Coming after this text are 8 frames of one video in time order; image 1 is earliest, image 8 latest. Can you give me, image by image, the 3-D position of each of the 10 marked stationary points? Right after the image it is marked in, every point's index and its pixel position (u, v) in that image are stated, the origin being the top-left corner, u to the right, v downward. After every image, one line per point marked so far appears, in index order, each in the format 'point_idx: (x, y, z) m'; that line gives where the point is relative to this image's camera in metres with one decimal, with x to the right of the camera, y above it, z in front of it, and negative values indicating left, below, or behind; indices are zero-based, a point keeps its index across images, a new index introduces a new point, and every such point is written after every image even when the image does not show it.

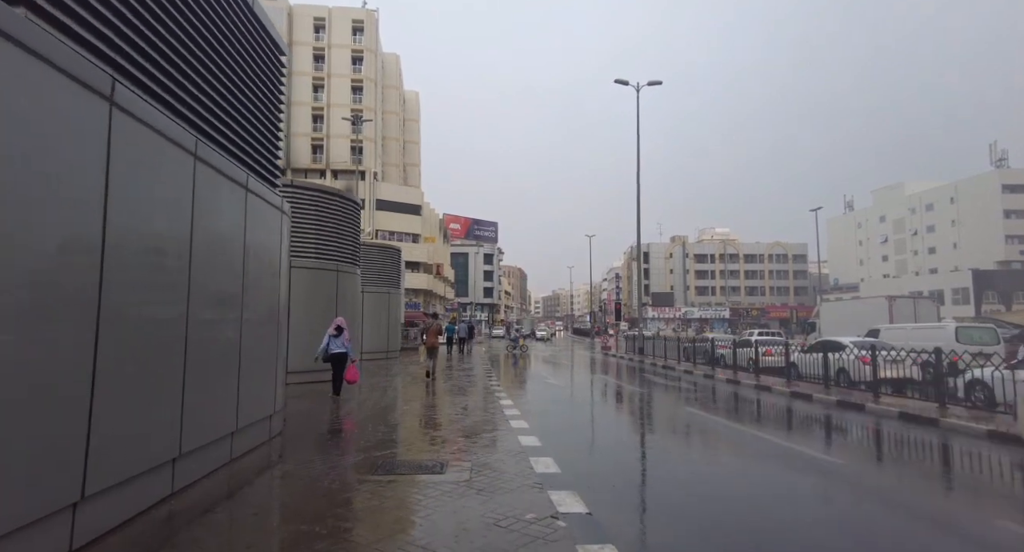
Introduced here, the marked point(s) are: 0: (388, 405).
0: (-2.8, -2.8, +12.0) m
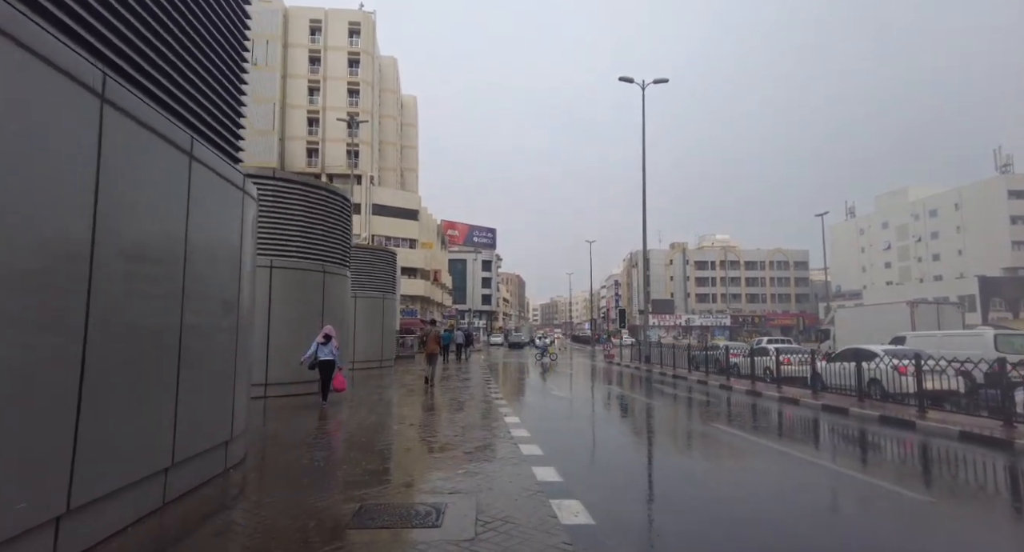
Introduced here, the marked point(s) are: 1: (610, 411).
0: (-2.7, -2.9, +10.9) m
1: (+3.0, -4.2, +17.0) m
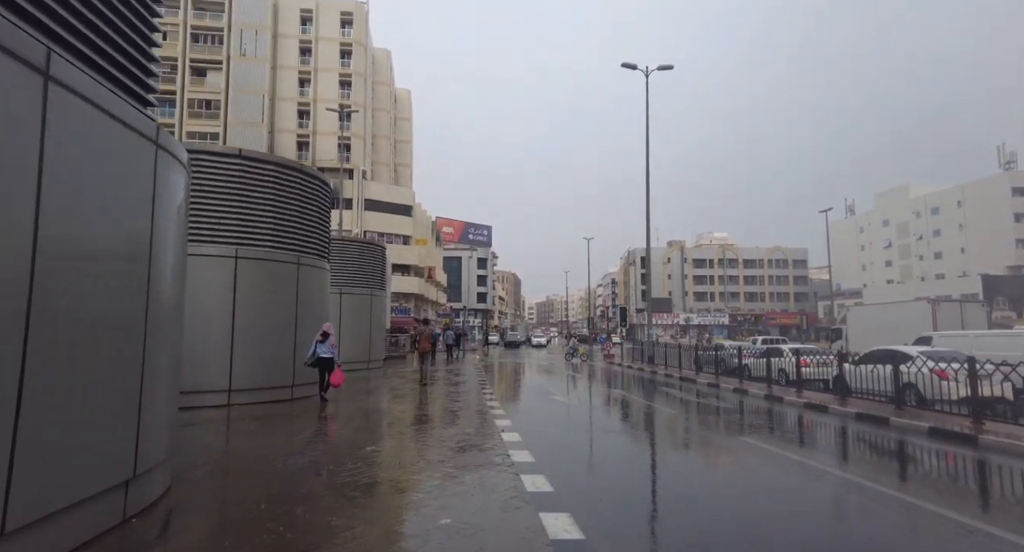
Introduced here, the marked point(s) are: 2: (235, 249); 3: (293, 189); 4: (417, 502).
0: (-2.7, -2.7, +9.7) m
1: (+2.9, -4.1, +15.8) m
2: (-5.1, +0.5, +9.6) m
3: (-4.5, +1.8, +10.6) m
4: (-1.0, -2.4, +5.5) m
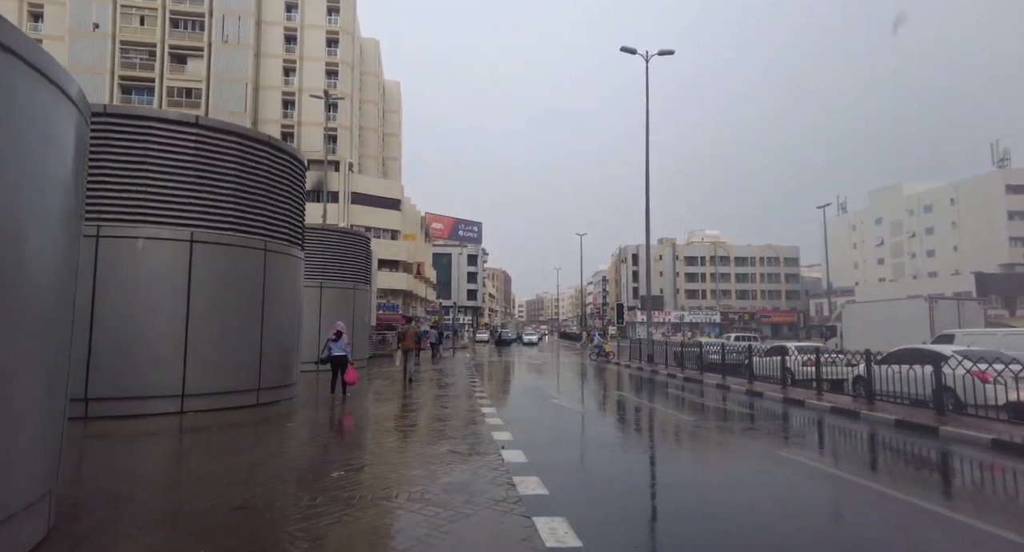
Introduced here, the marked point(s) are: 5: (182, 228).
0: (-2.8, -2.5, +8.4) m
1: (+2.7, -3.9, +14.7) m
2: (-5.2, +0.7, +8.3) m
3: (-4.6, +2.0, +9.3) m
4: (-1.0, -2.2, +4.3) m
5: (-5.3, +0.8, +8.2) m
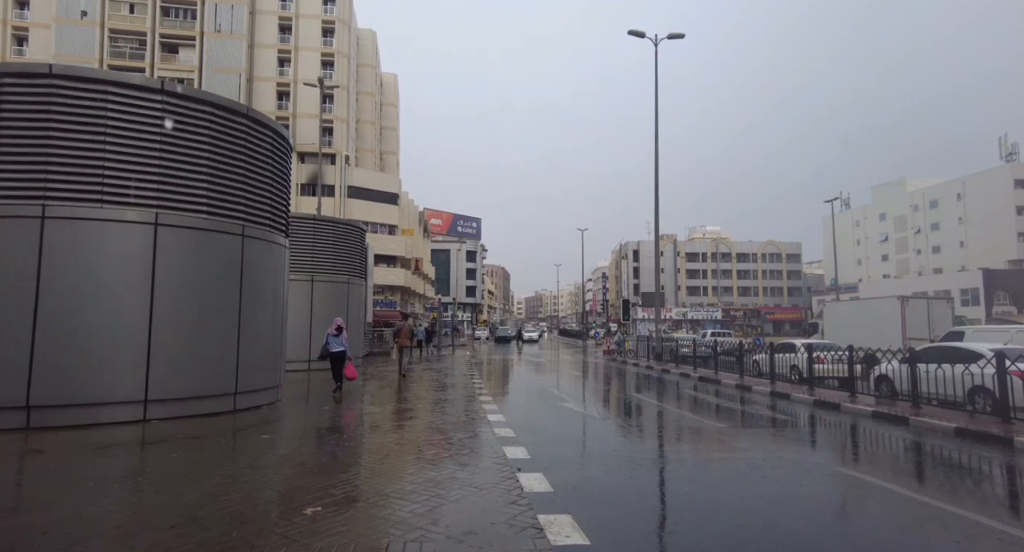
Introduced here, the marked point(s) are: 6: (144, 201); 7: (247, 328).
0: (-2.6, -2.4, +7.4) m
1: (+2.8, -3.7, +13.7) m
2: (-5.0, +0.9, +7.3) m
3: (-4.4, +2.2, +8.3) m
4: (-0.8, -2.1, +3.3) m
5: (-5.1, +0.9, +7.2) m
6: (-5.2, +1.0, +7.2) m
7: (-4.3, -0.8, +8.4) m
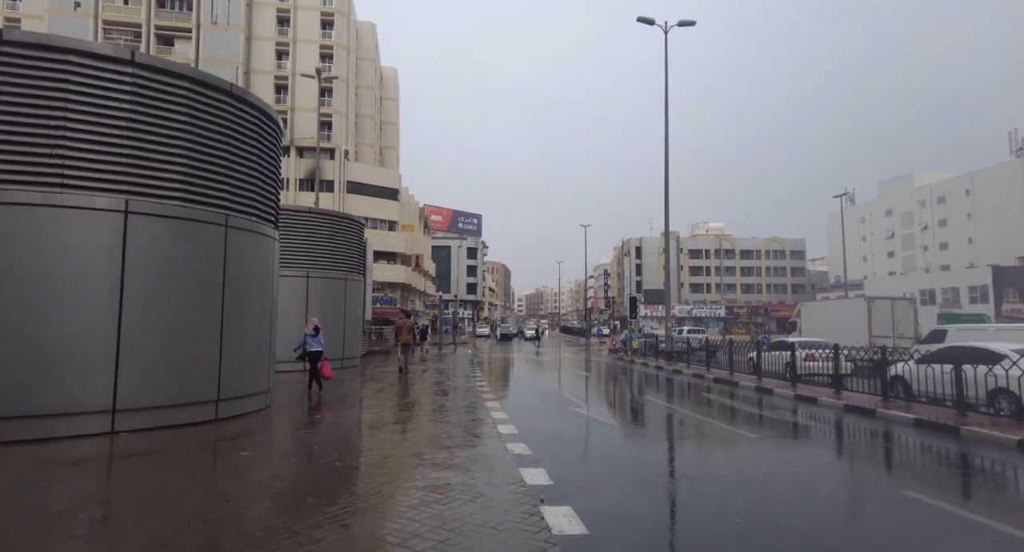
0: (-2.4, -2.3, +6.7) m
1: (+3.0, -3.6, +13.0) m
2: (-4.9, +1.0, +6.5) m
3: (-4.2, +2.3, +7.5) m
4: (-0.6, -2.0, +2.6) m
5: (-5.0, +1.0, +6.5) m
6: (-5.0, +1.1, +6.5) m
7: (-4.1, -0.8, +7.6) m
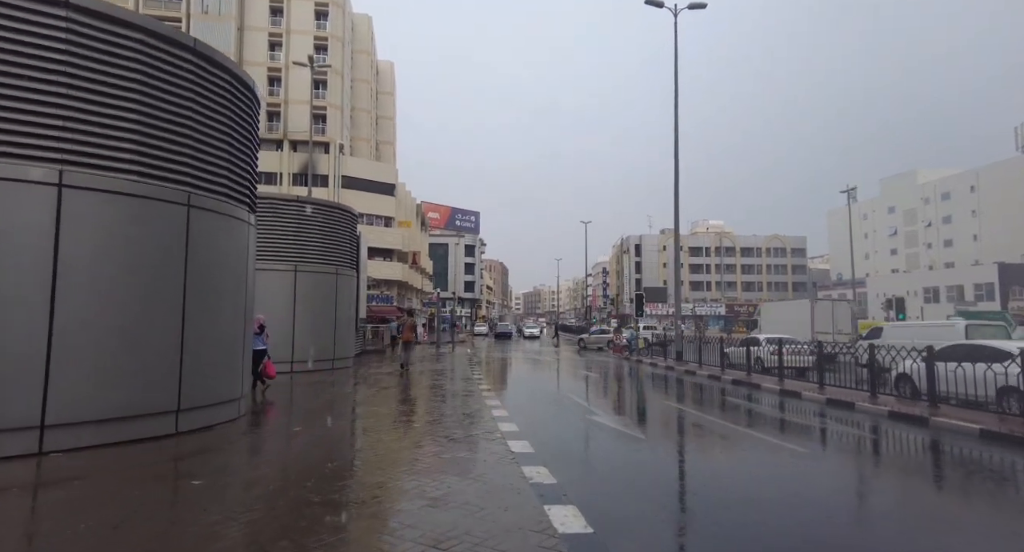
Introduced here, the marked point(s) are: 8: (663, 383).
0: (-2.3, -2.2, +5.7) m
1: (+3.1, -3.4, +11.9) m
2: (-4.7, +1.1, +5.5) m
3: (-4.1, +2.4, +6.5) m
4: (-0.5, -1.9, +1.5) m
5: (-4.8, +1.1, +5.4) m
6: (-4.8, +1.2, +5.4) m
7: (-4.0, -0.6, +6.6) m
8: (+6.0, -4.2, +19.8) m
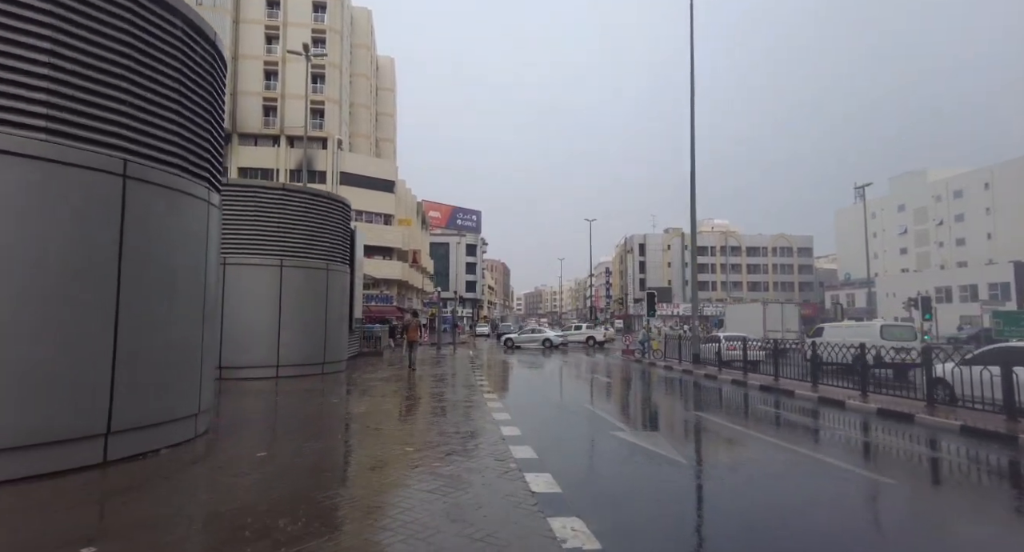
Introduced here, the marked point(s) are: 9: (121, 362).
0: (-2.1, -2.1, +4.4) m
1: (+3.3, -3.3, +10.7) m
2: (-4.6, +1.2, +4.3) m
3: (-3.9, +2.5, +5.3) m
4: (-0.3, -1.8, +0.3) m
5: (-4.7, +1.2, +4.2) m
6: (-4.7, +1.4, +4.2) m
7: (-3.8, -0.5, +5.4) m
8: (+6.2, -4.1, +18.5) m
9: (-3.9, -0.9, +5.3) m
